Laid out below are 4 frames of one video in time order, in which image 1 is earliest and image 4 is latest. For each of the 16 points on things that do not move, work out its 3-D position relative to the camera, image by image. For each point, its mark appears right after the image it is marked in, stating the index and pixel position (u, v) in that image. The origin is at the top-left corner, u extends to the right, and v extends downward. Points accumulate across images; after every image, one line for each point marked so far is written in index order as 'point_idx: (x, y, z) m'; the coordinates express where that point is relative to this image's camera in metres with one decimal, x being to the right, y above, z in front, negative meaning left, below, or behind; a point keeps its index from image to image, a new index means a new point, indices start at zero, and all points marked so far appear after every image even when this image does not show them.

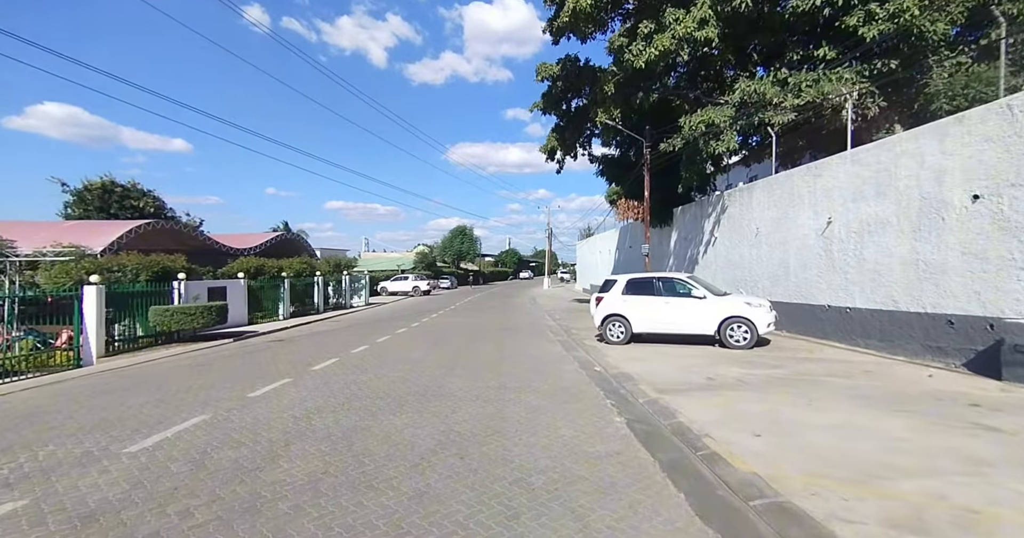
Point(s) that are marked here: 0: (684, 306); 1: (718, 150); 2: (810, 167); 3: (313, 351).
0: (+4.8, -1.0, +12.7) m
1: (+7.4, +4.3, +16.4) m
2: (+8.4, +2.9, +12.8) m
3: (-5.7, -2.4, +12.9) m
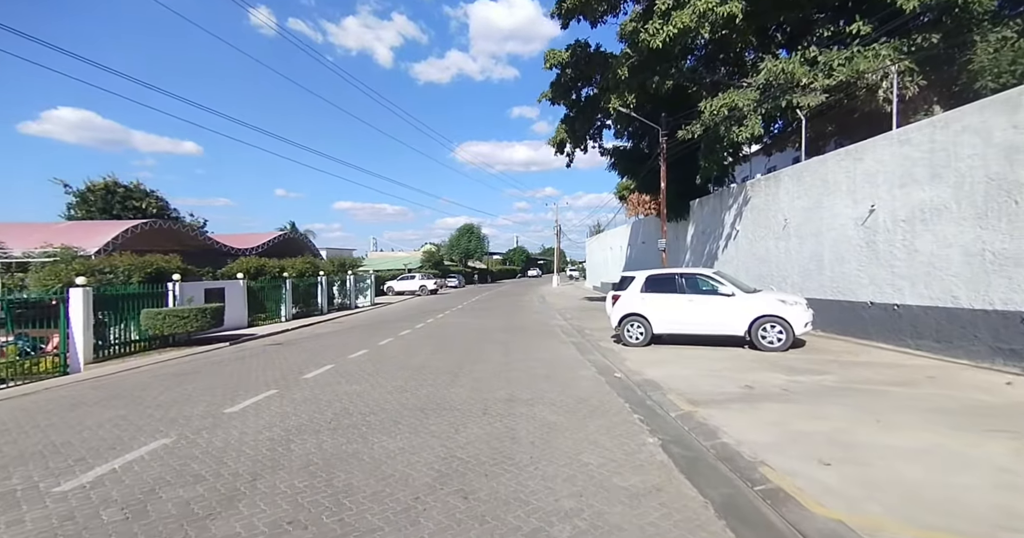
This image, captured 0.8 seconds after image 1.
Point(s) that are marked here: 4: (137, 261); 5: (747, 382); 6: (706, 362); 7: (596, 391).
0: (+5.1, -0.9, +11.6) m
1: (+7.7, +4.5, +15.2) m
2: (+8.6, +3.1, +11.7) m
3: (-5.4, -2.3, +12.0) m
4: (-14.1, +0.4, +17.0) m
5: (+4.2, -2.0, +8.1) m
6: (+4.3, -2.1, +10.1) m
7: (+1.5, -2.2, +8.1) m
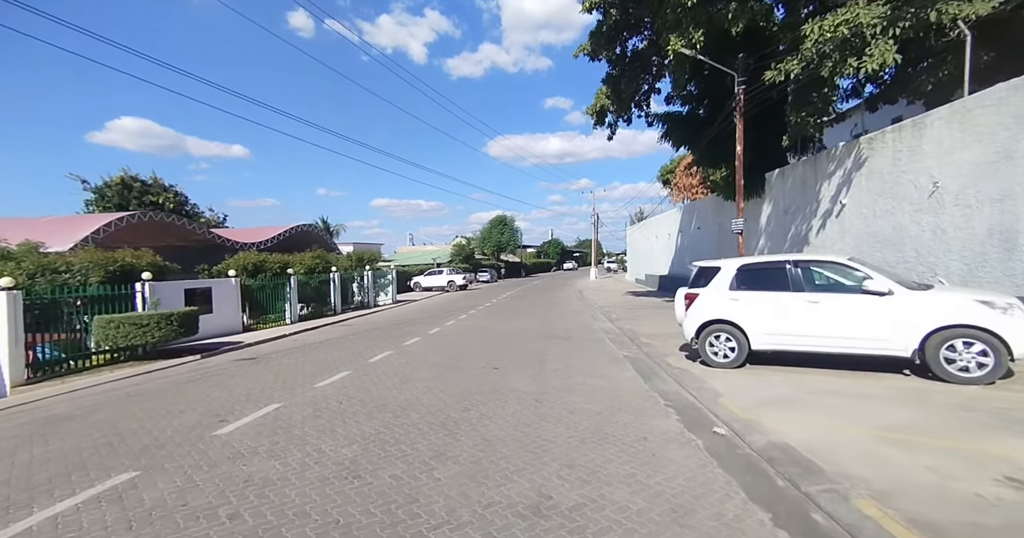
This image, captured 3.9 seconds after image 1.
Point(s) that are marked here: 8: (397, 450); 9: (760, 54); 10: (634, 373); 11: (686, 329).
0: (+5.6, -0.7, +7.6) m
1: (+8.5, +4.8, +10.9) m
2: (+9.1, +3.4, +7.3) m
3: (-4.8, -2.2, +8.9) m
4: (-13.1, +0.4, +14.4) m
5: (+4.5, -1.8, +4.2) m
6: (+4.8, -1.9, +6.2) m
7: (+1.8, -2.0, +4.4) m
8: (-1.3, -2.0, +5.1) m
9: (+8.7, +7.6, +15.9) m
10: (+2.4, -2.1, +9.0) m
11: (+3.5, -1.2, +9.2) m
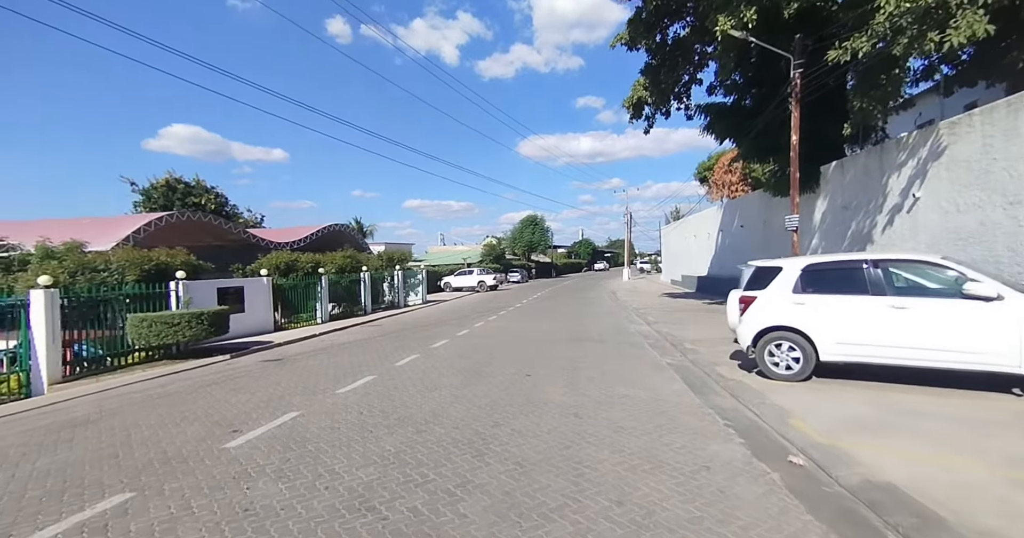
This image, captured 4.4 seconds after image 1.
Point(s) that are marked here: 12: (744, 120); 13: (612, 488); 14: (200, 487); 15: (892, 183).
0: (+6.2, -0.7, +6.5) m
1: (+9.2, +4.8, +9.6) m
2: (+9.6, +3.3, +6.0) m
3: (-4.1, -2.2, +8.5) m
4: (-12.1, +0.5, +14.6) m
5: (+4.8, -1.8, +3.2) m
6: (+5.2, -1.9, +5.1) m
7: (+2.1, -2.0, +3.5) m
8: (-0.9, -2.0, +4.5) m
9: (+9.8, +7.5, +14.6) m
10: (+3.1, -2.1, +8.1) m
11: (+4.2, -1.2, +8.3) m
12: (+9.8, +6.2, +18.9) m
13: (+0.9, -2.0, +4.2) m
14: (-2.9, -2.0, +4.2) m
15: (+10.9, +2.5, +13.0) m
